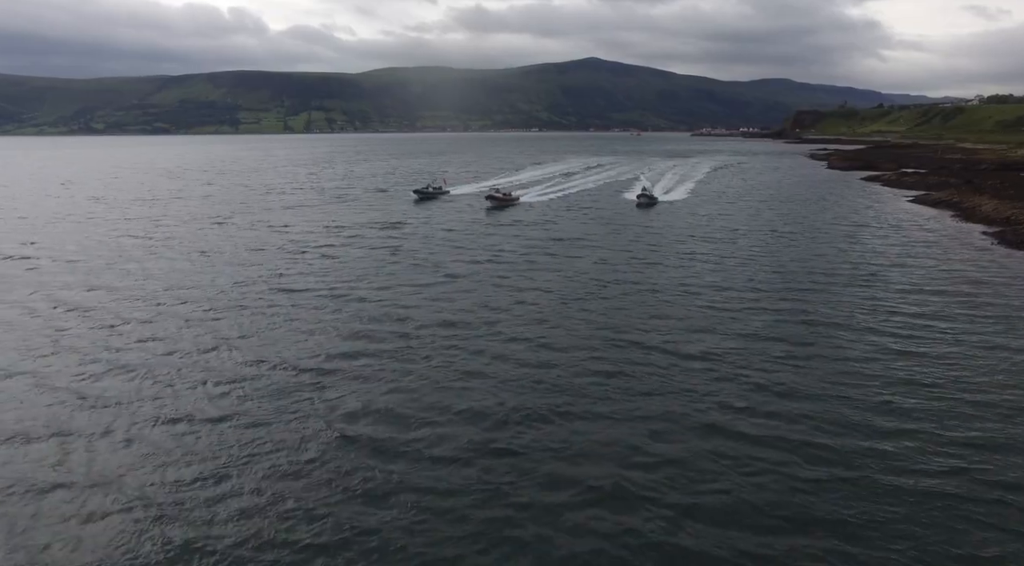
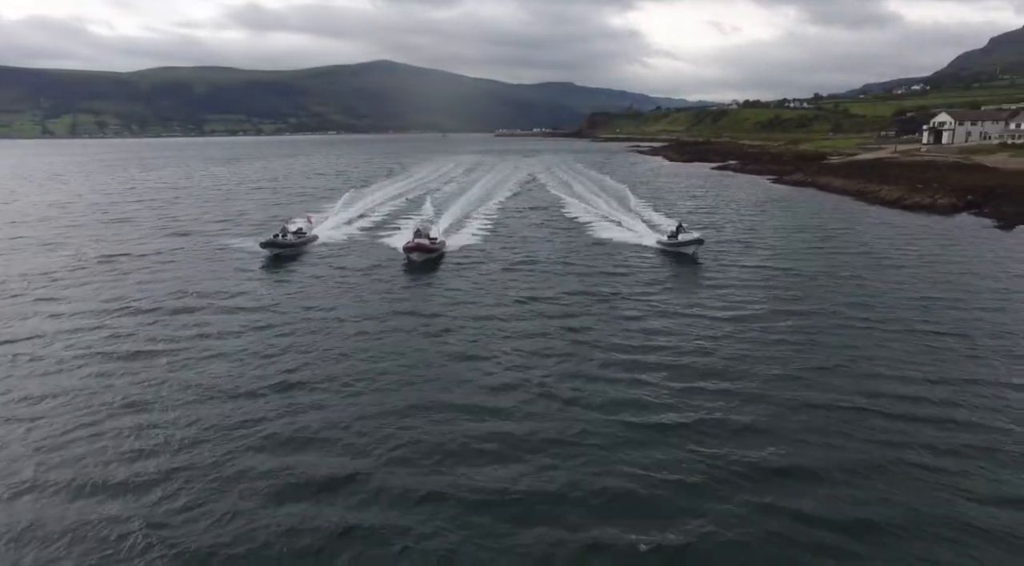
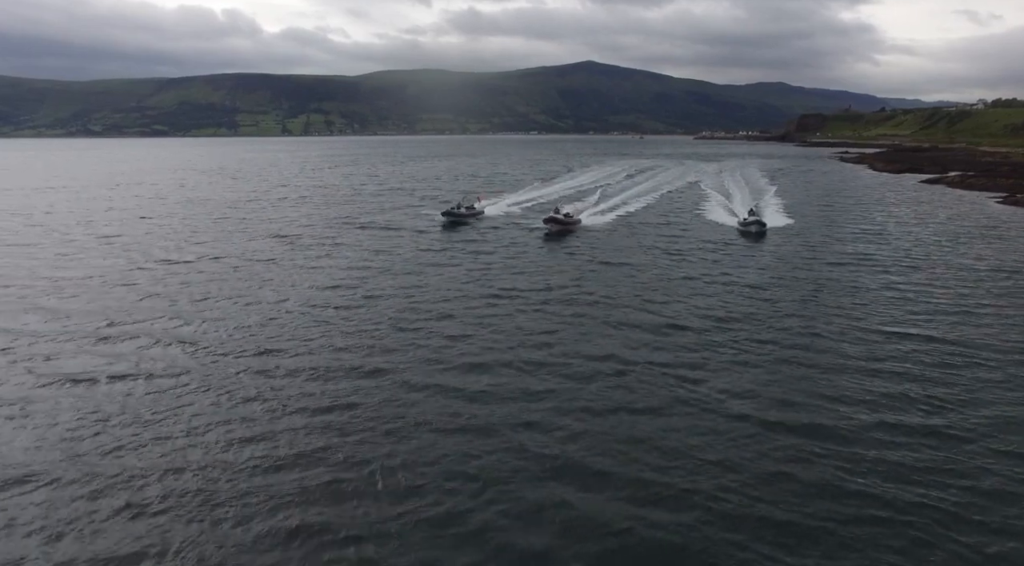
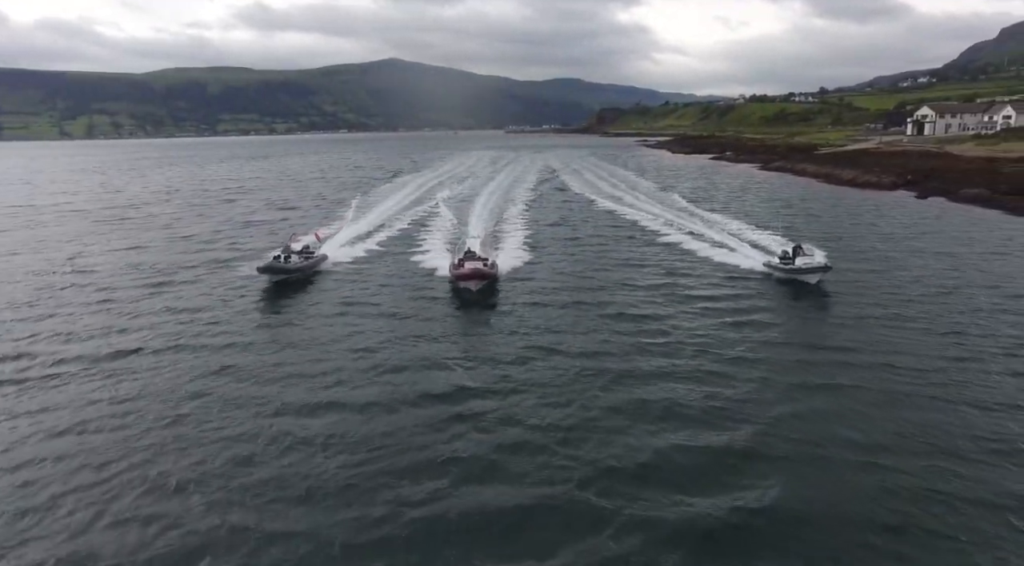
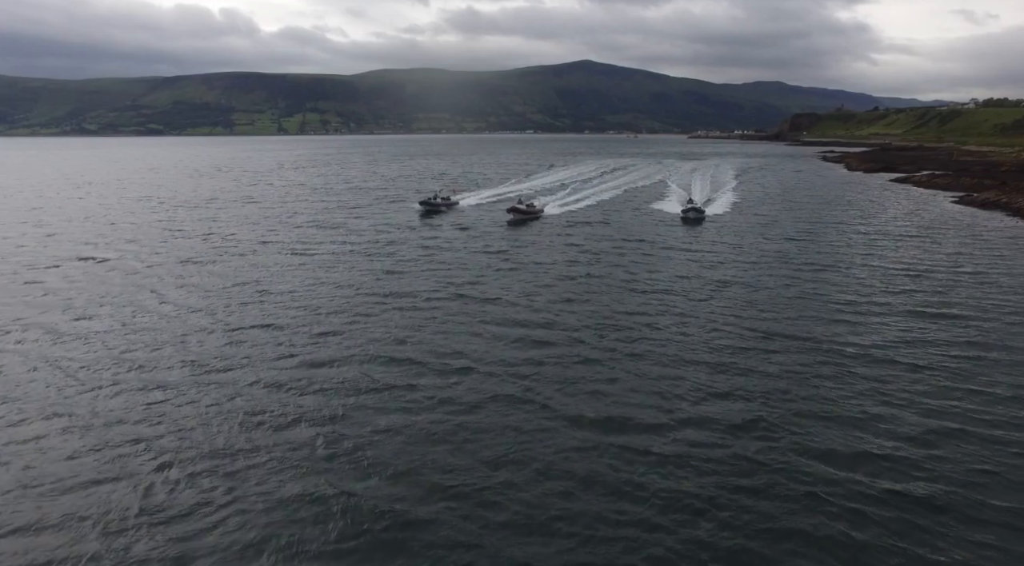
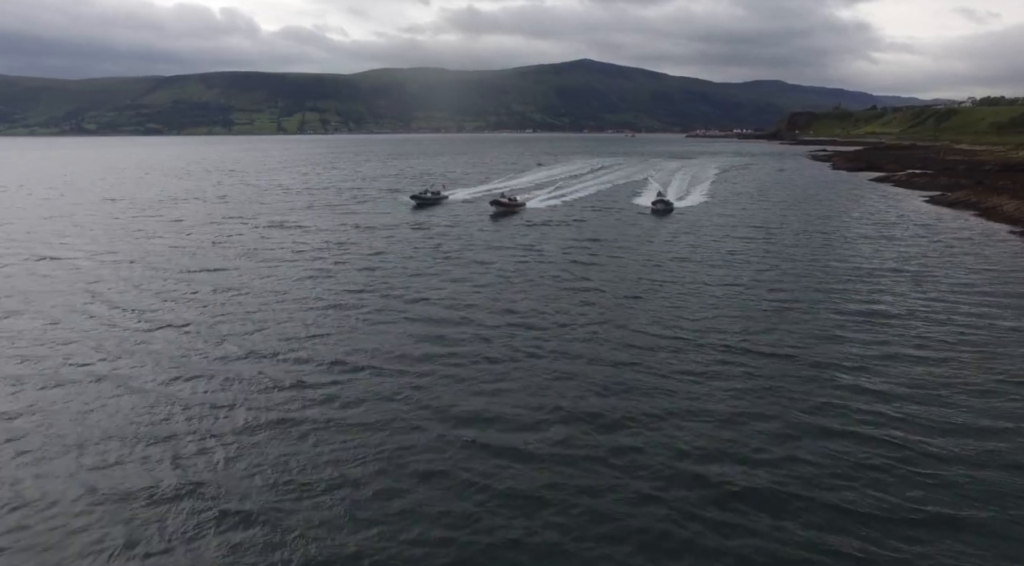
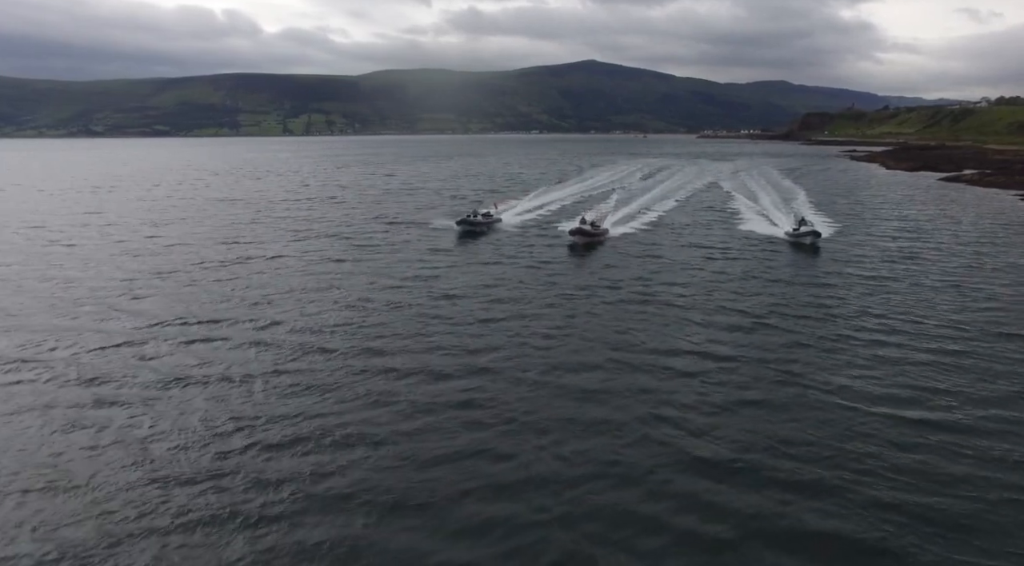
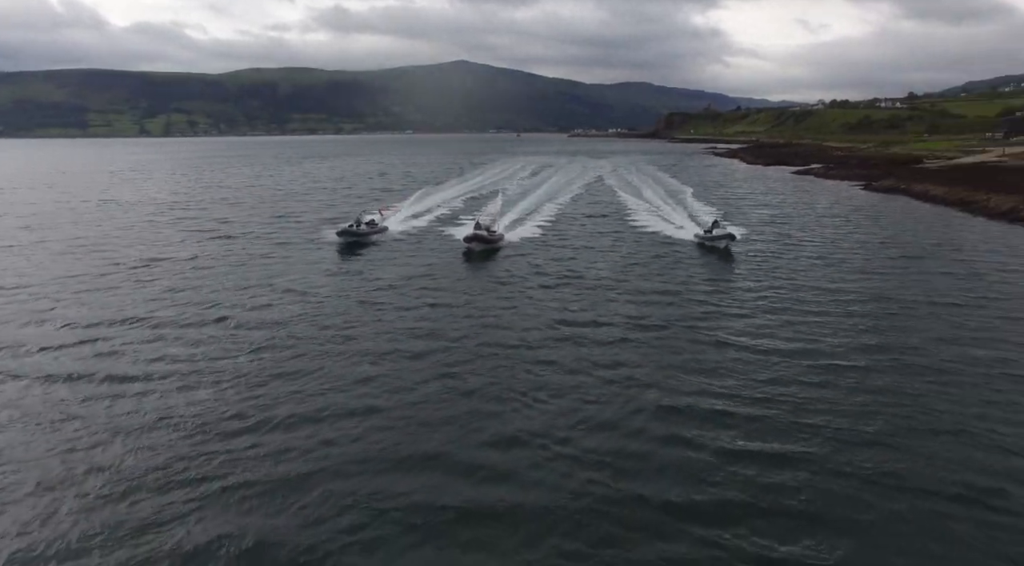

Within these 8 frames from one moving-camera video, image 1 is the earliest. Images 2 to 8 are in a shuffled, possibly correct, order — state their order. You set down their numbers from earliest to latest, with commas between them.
6, 5, 3, 7, 8, 2, 4
